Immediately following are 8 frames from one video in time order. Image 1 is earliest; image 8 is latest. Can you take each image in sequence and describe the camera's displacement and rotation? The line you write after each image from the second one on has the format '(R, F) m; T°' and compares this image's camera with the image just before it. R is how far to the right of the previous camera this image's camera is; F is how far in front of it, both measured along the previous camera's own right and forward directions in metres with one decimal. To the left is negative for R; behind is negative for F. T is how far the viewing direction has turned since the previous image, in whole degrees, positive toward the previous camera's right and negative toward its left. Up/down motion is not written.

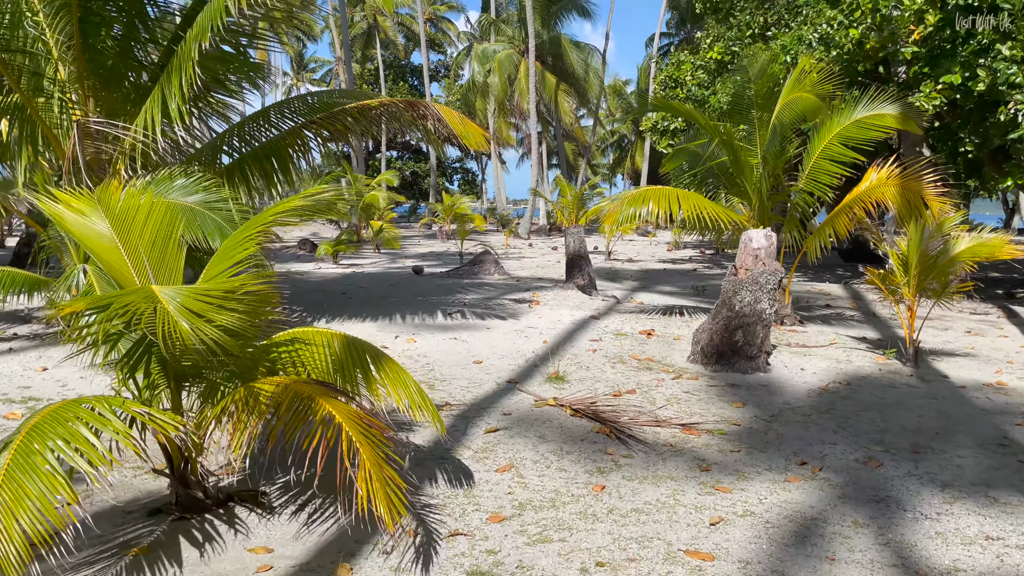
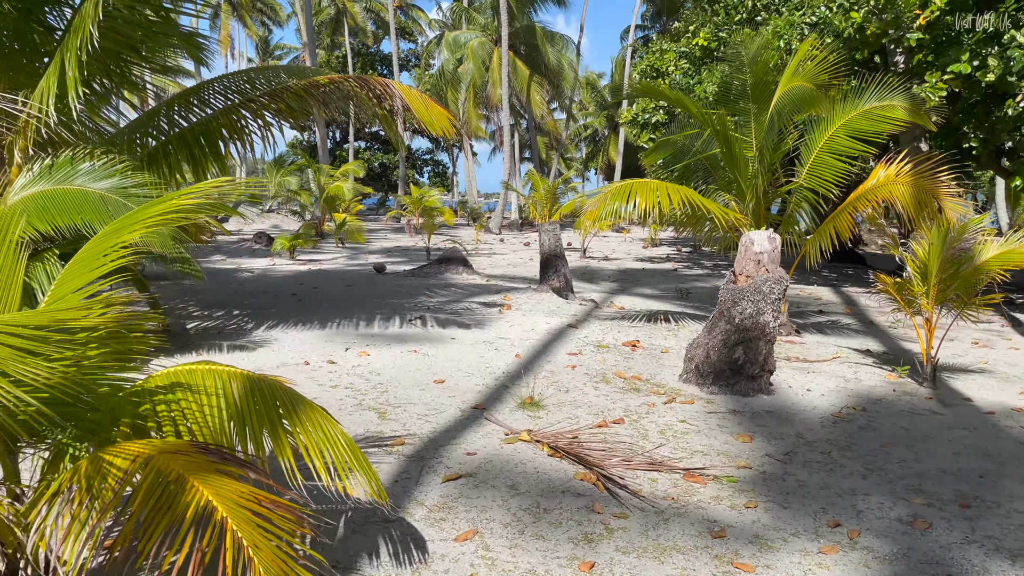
(0.0, +0.6) m; +2°
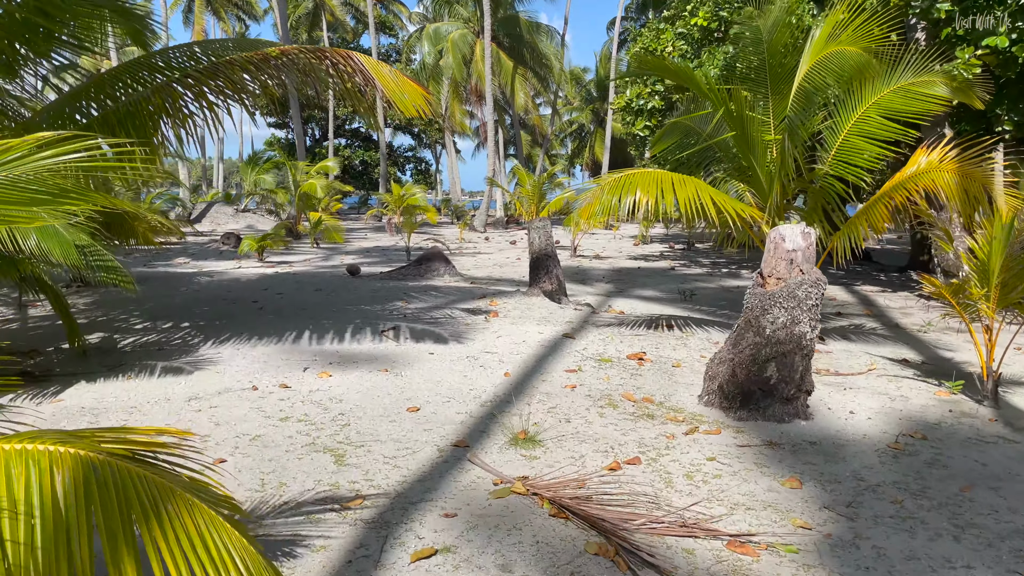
(0.0, +0.7) m; +1°
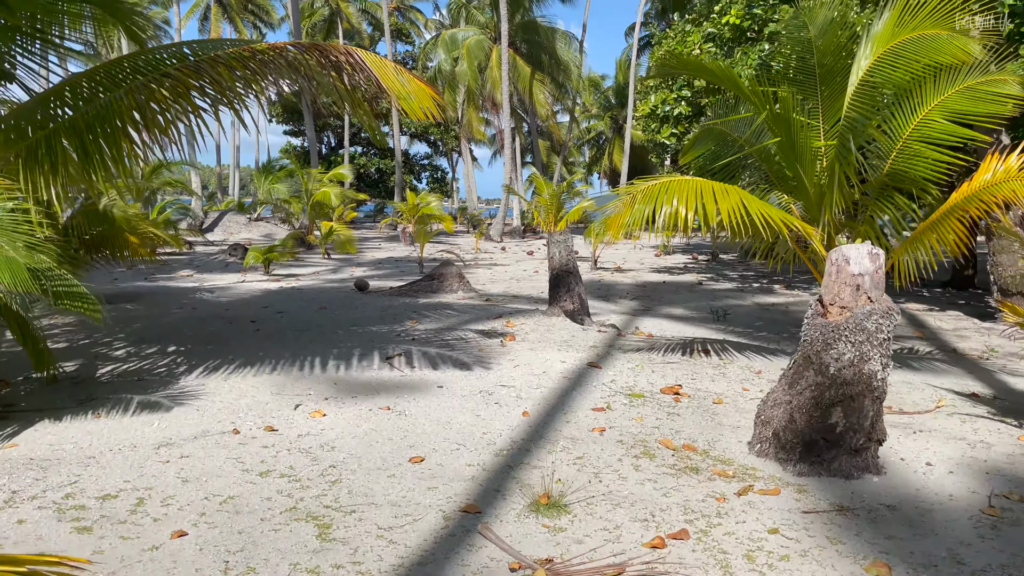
(0.0, +0.5) m; -1°
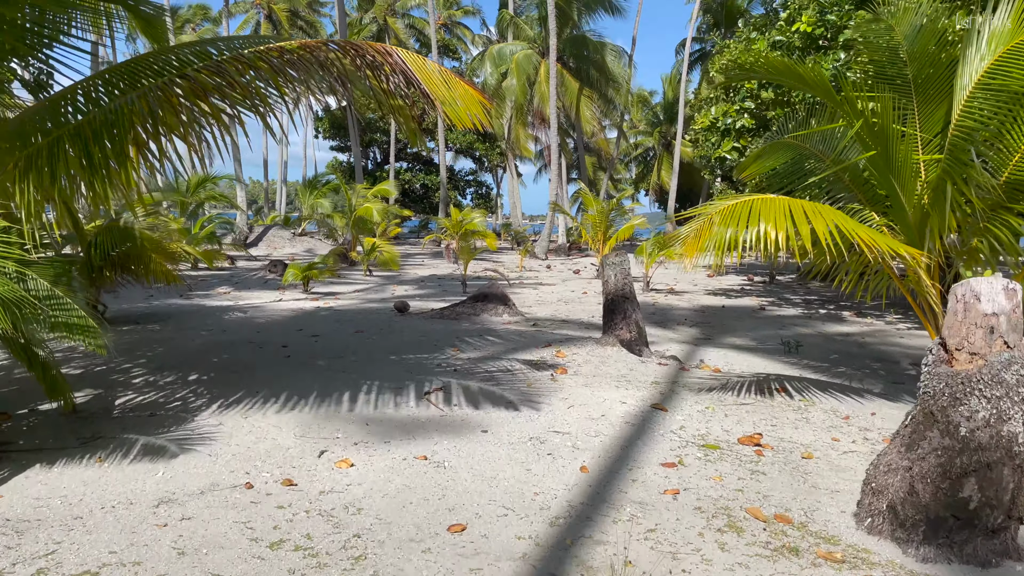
(-0.1, +0.5) m; -3°
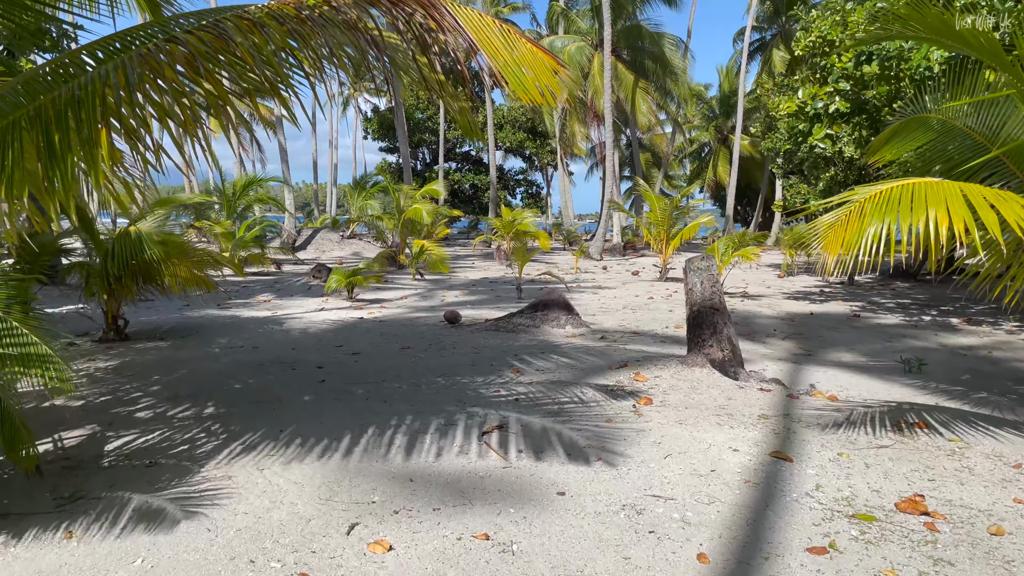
(-0.1, +0.8) m; -4°
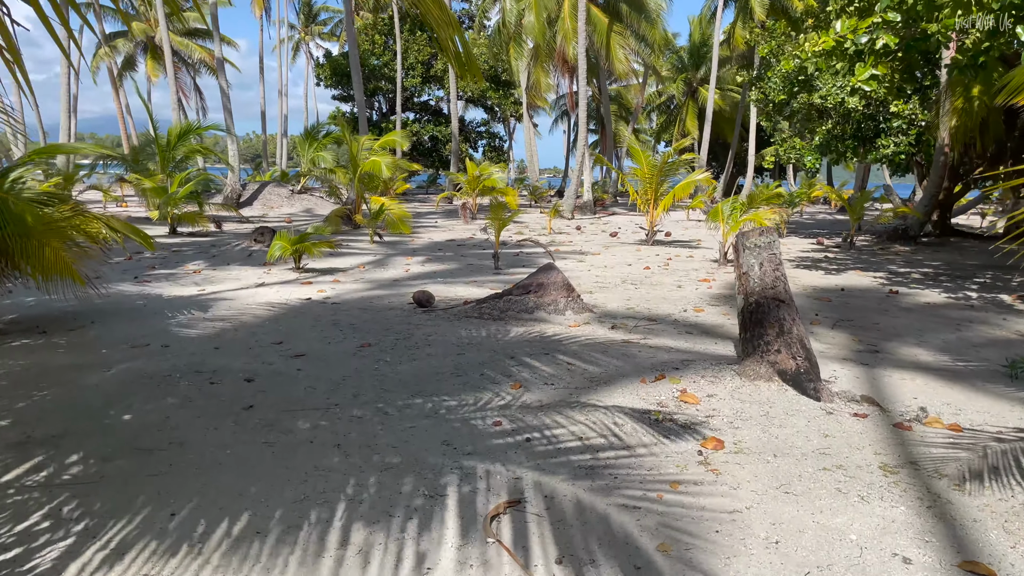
(-0.2, +1.2) m; +3°
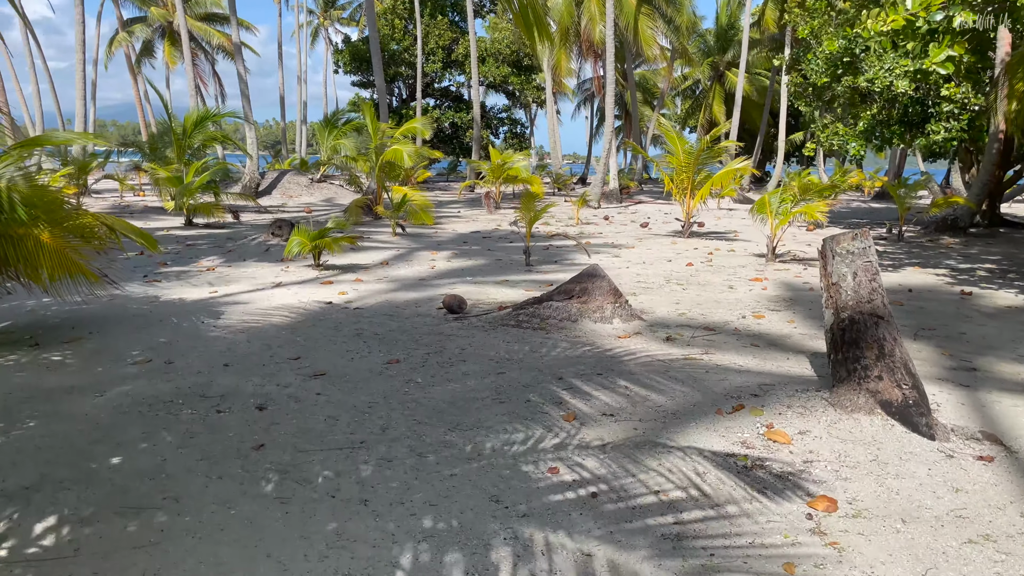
(-0.1, +0.5) m; -1°
